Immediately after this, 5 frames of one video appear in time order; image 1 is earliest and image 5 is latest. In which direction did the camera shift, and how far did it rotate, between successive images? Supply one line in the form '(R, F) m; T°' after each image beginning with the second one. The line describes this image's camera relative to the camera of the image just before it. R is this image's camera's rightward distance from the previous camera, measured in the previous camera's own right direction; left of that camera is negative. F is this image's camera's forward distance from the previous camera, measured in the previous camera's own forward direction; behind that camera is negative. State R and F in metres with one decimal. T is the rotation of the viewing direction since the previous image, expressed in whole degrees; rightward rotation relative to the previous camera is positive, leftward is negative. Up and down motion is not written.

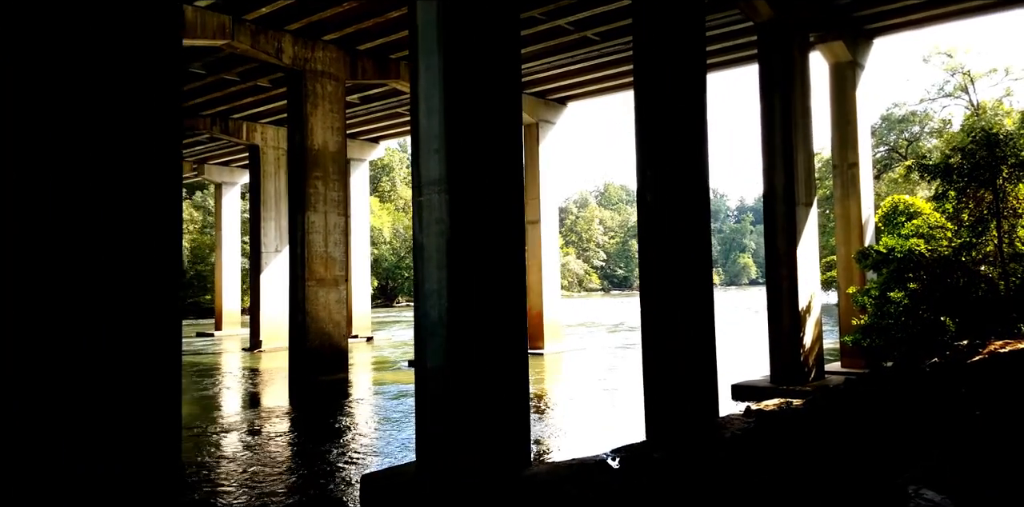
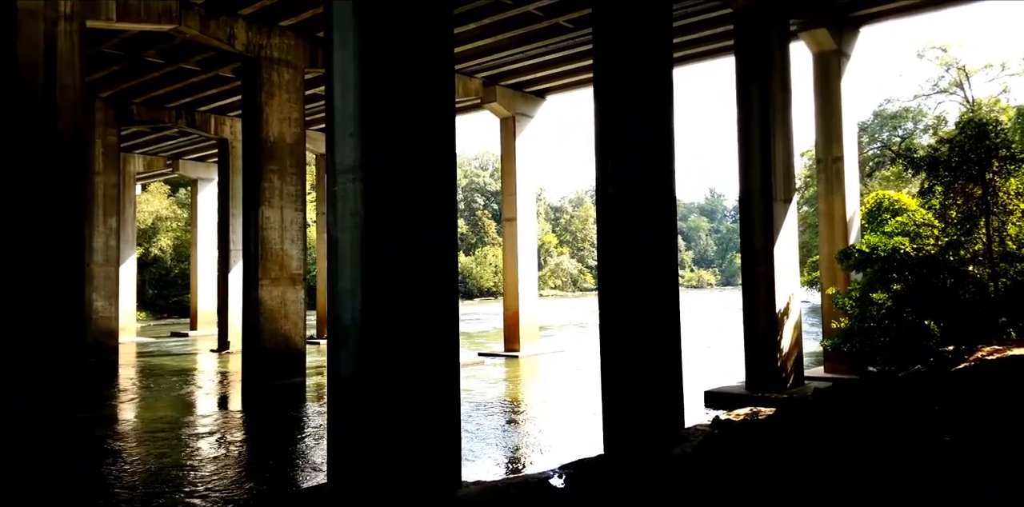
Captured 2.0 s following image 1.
(+0.5, +0.7) m; 0°
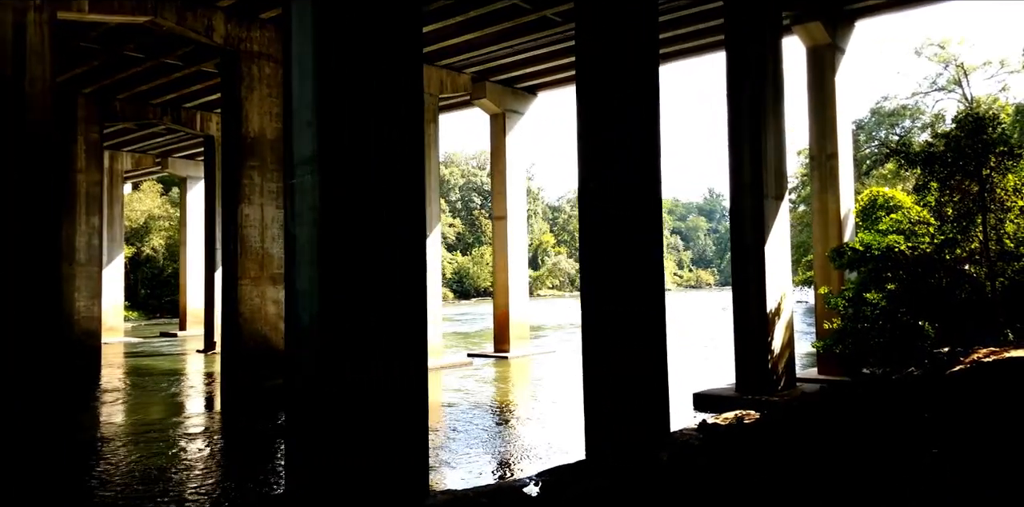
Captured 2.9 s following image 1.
(+0.2, +0.3) m; 0°
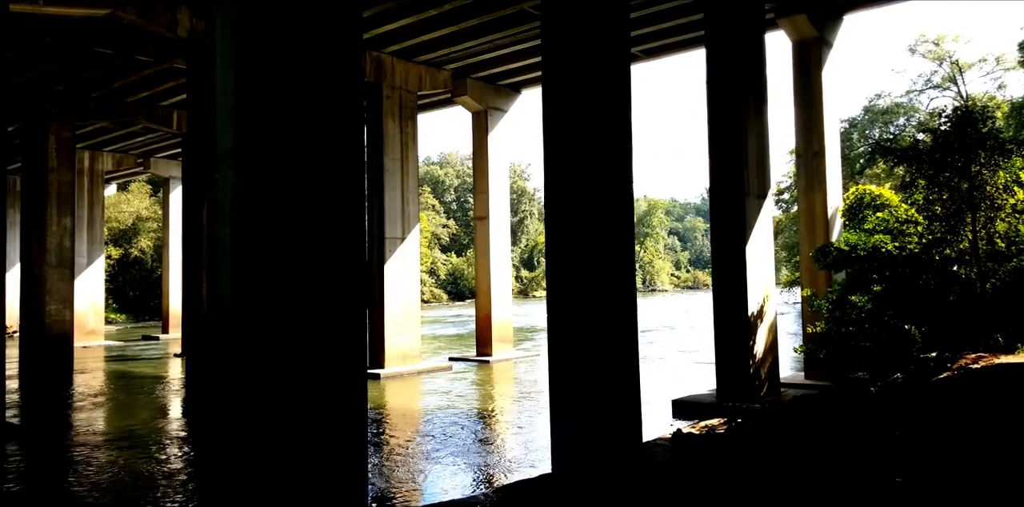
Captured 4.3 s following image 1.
(+0.4, +0.4) m; 0°
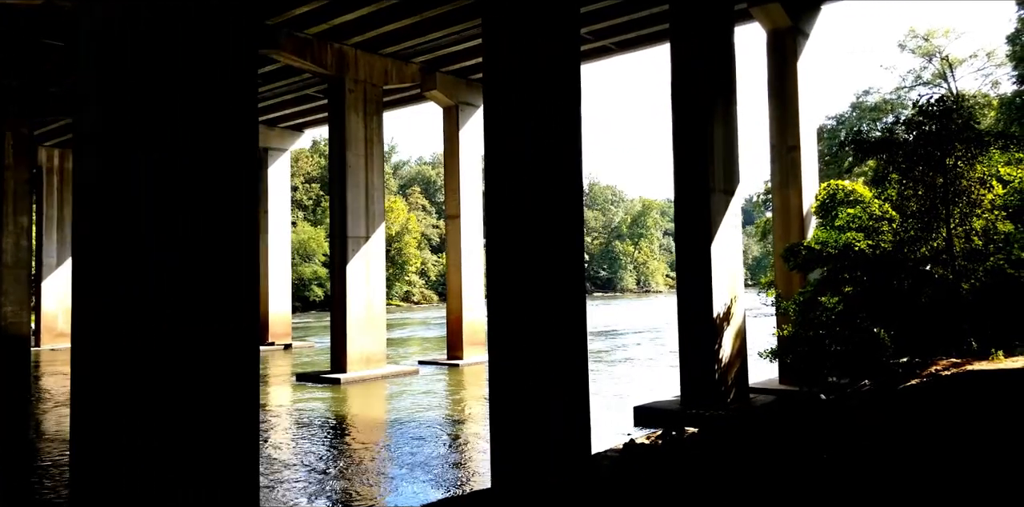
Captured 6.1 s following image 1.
(+0.6, +0.5) m; 0°
